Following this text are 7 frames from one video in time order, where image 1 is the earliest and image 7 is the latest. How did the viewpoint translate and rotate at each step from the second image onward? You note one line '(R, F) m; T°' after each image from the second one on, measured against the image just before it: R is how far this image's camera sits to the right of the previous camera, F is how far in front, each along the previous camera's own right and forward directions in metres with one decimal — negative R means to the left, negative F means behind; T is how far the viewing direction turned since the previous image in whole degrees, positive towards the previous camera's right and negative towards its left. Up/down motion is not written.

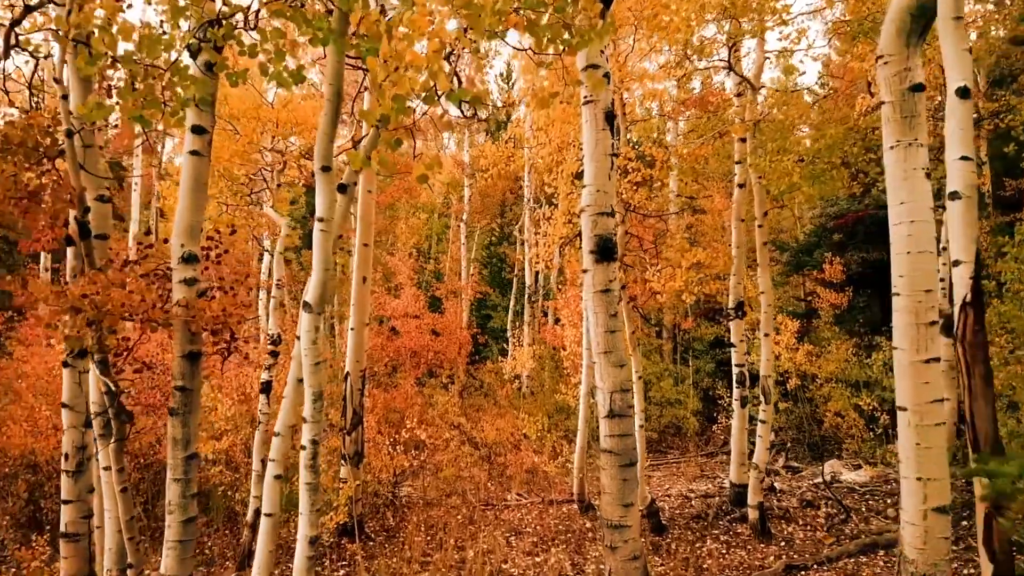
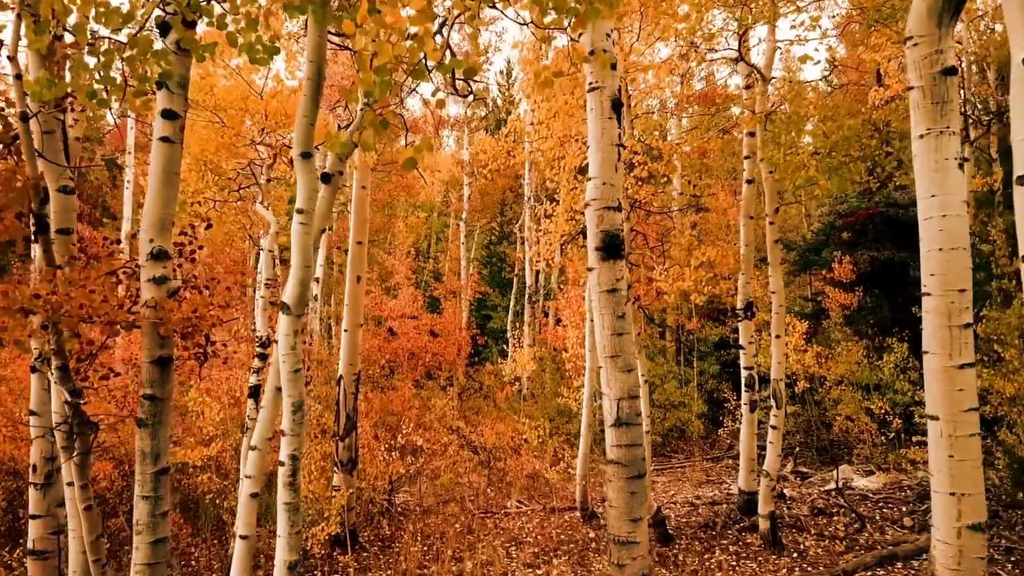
(0.0, +0.4) m; 0°
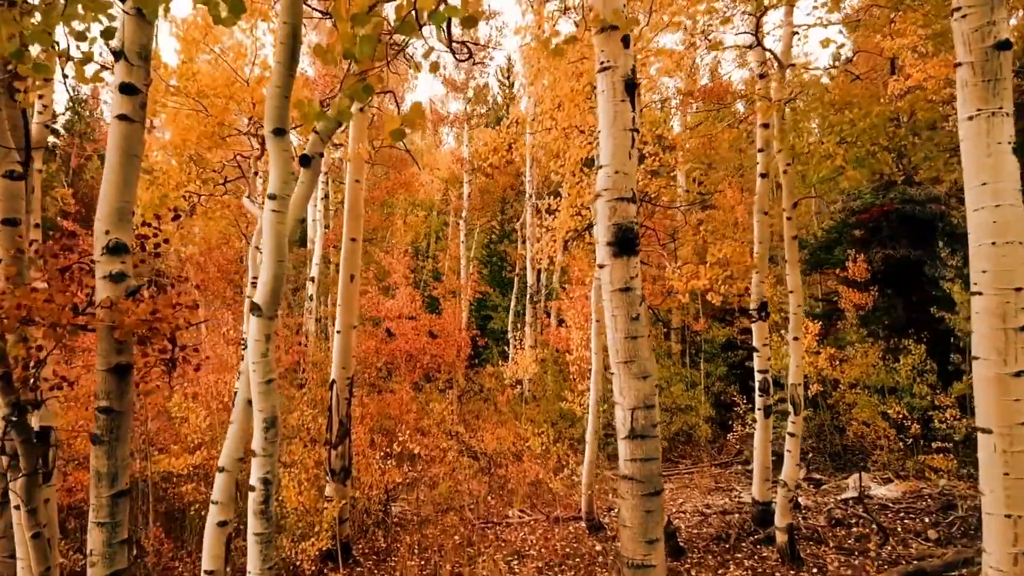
(0.0, +0.4) m; 0°
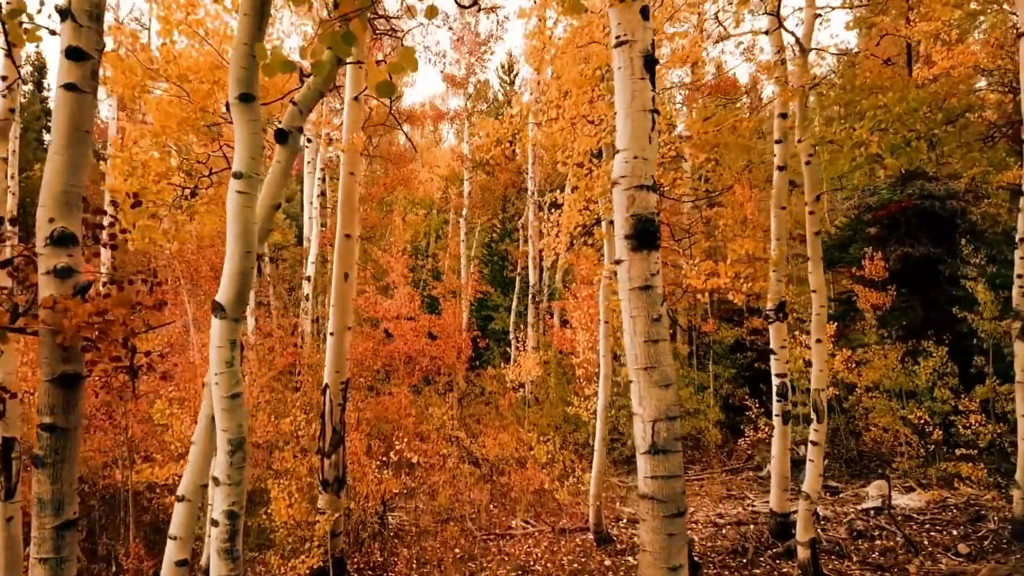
(-0.1, +0.5) m; 0°
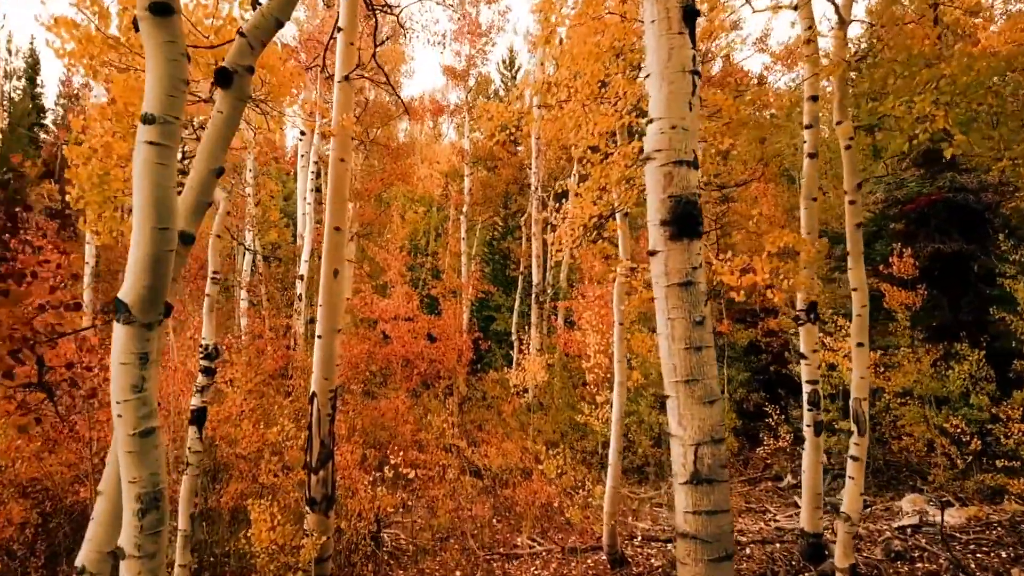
(-0.1, +0.7) m; 0°
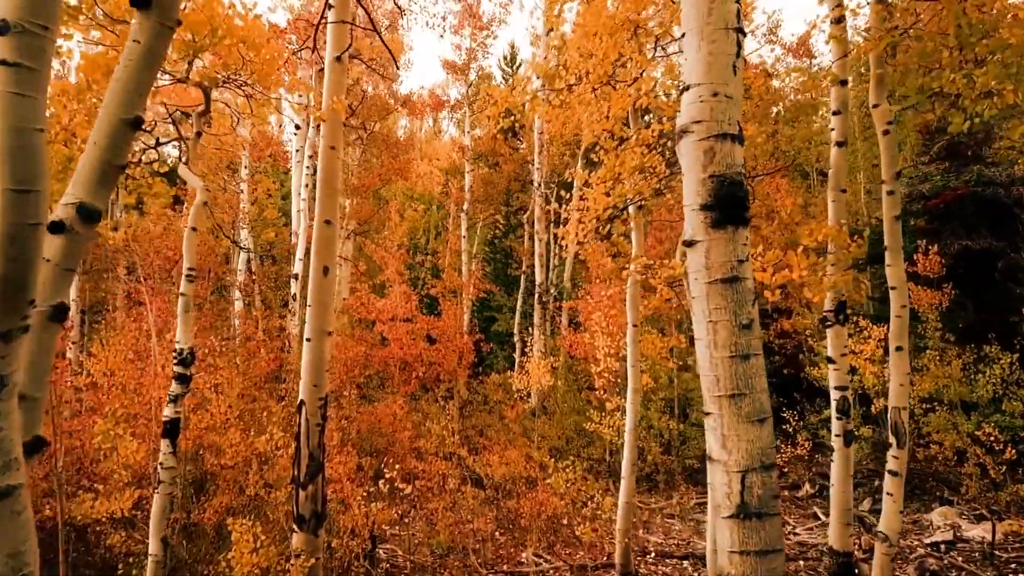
(-0.1, +0.5) m; 0°
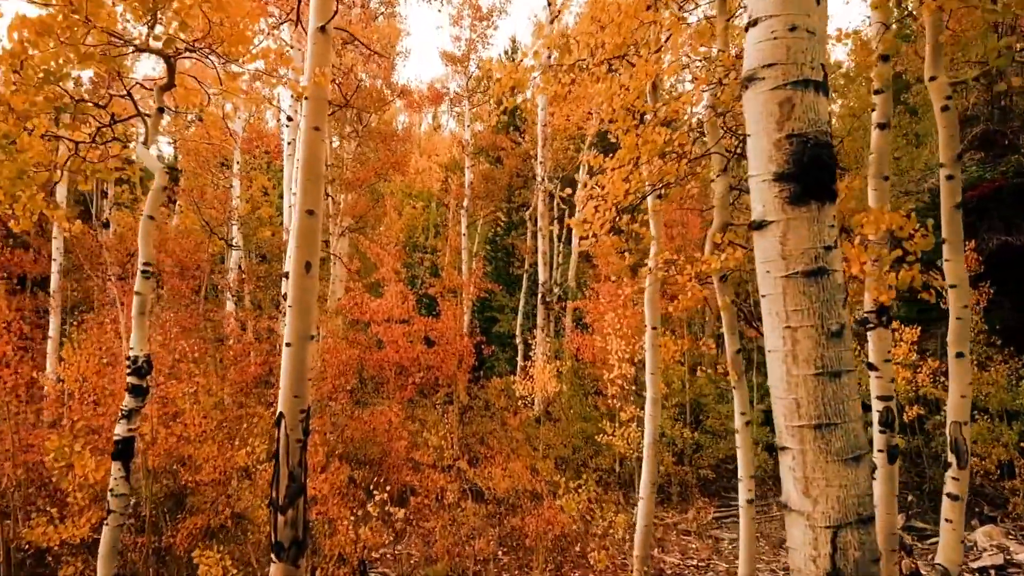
(-0.1, +0.7) m; 0°
